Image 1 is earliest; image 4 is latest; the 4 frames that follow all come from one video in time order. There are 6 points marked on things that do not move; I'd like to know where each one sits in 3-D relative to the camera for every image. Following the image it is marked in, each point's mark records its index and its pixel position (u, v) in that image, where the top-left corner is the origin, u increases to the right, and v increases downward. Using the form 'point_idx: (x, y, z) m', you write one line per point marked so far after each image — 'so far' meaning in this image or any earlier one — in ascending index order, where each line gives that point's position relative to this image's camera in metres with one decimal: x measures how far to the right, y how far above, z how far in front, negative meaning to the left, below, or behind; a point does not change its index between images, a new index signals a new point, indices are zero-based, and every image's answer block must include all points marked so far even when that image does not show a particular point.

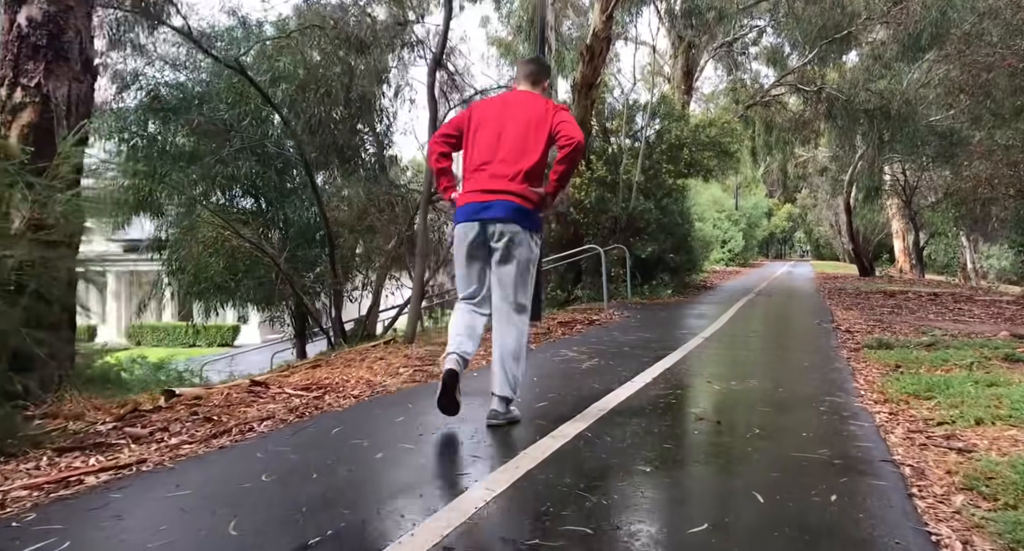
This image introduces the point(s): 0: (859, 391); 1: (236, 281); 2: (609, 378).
0: (+2.8, -0.9, +5.4) m
1: (-4.2, -0.1, +10.0) m
2: (+0.9, -0.9, +6.0) m
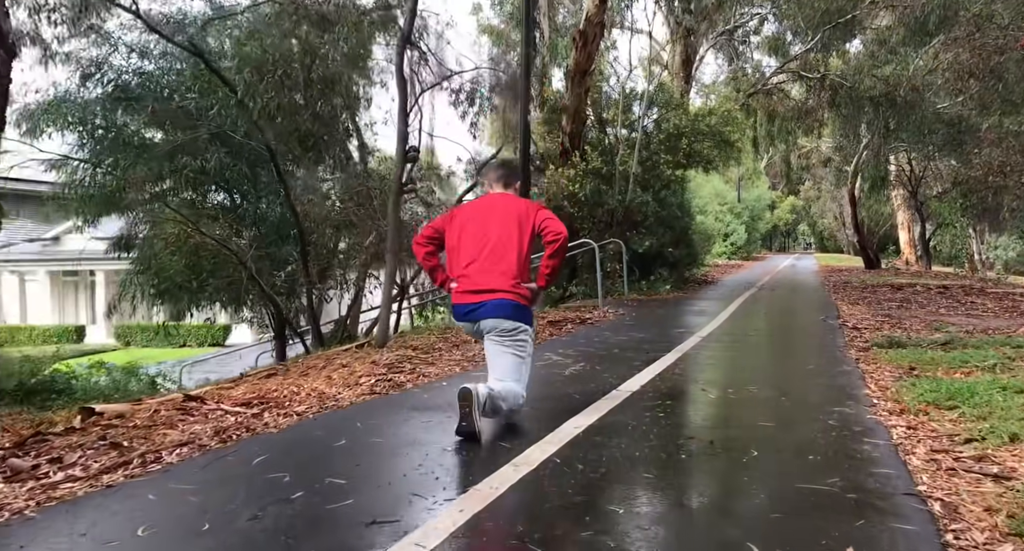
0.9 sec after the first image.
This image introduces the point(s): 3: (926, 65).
0: (+2.6, -0.9, +4.9) m
1: (-4.4, -0.1, +9.5) m
2: (+0.7, -0.9, +5.5) m
3: (+10.8, +5.5, +17.8) m
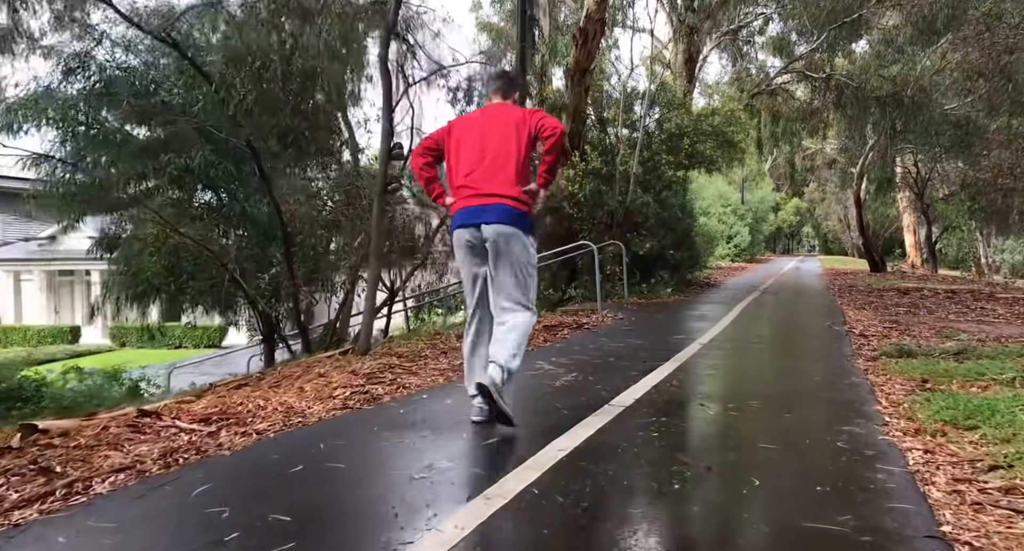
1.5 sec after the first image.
0: (+2.5, -0.9, +4.5) m
1: (-4.5, -0.1, +9.1) m
2: (+0.6, -0.9, +5.1) m
3: (+10.8, +5.4, +17.5) m
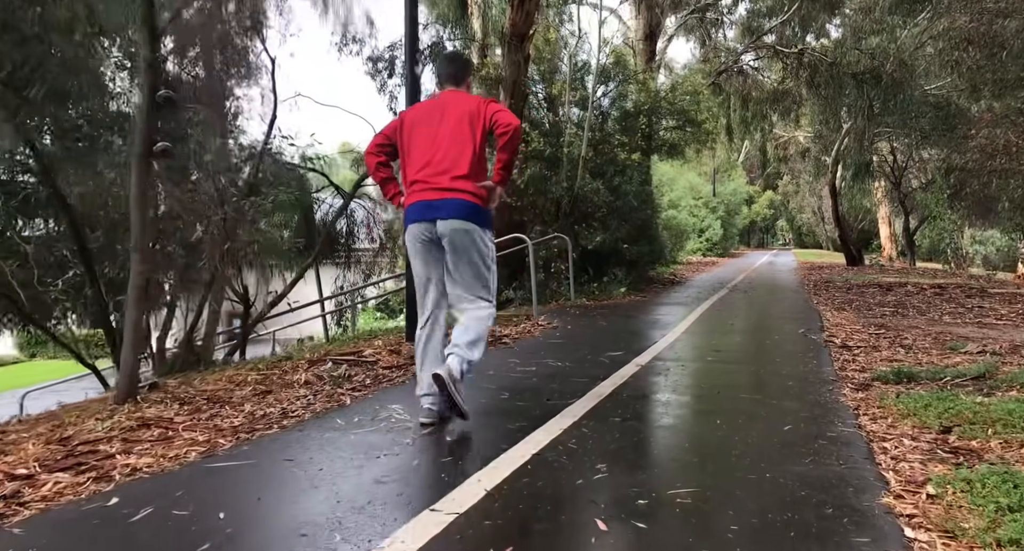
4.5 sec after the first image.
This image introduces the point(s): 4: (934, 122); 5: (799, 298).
0: (+1.5, -1.0, +2.6) m
1: (-5.6, -0.2, +7.0) m
2: (-0.5, -1.0, +3.1) m
3: (+9.3, +5.6, +15.7) m
4: (+12.0, +4.4, +19.1) m
5: (+5.6, -0.4, +13.4) m
